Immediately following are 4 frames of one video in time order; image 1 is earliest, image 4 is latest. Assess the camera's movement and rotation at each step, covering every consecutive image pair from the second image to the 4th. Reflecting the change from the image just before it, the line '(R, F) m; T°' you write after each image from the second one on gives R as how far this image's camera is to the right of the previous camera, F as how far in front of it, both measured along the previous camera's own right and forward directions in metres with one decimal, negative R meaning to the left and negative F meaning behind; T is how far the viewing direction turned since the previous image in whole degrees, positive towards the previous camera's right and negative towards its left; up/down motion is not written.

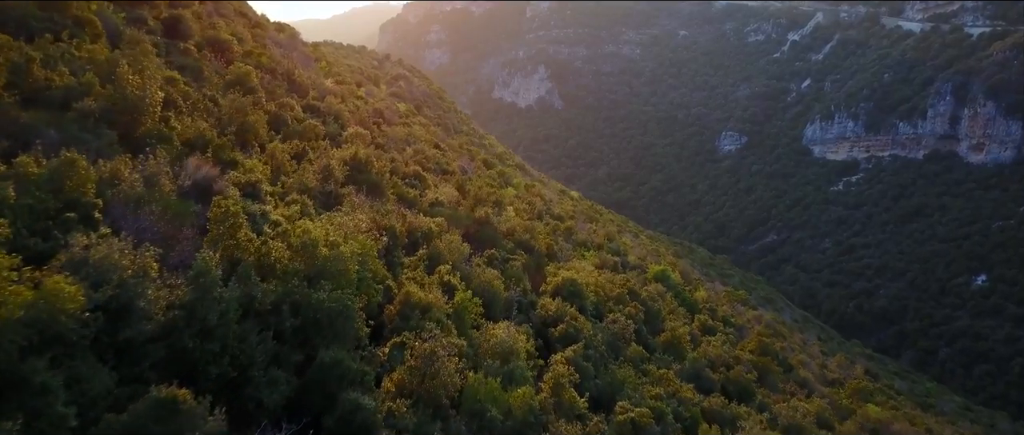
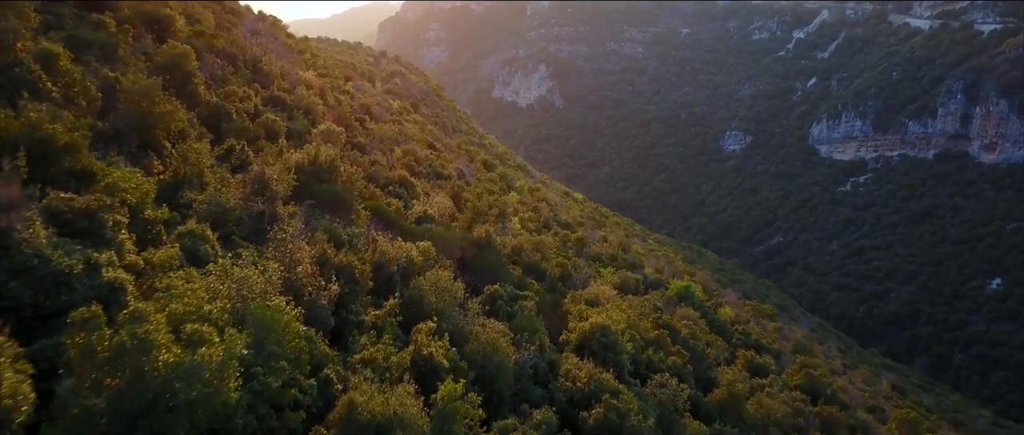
(-0.2, +2.6) m; 0°
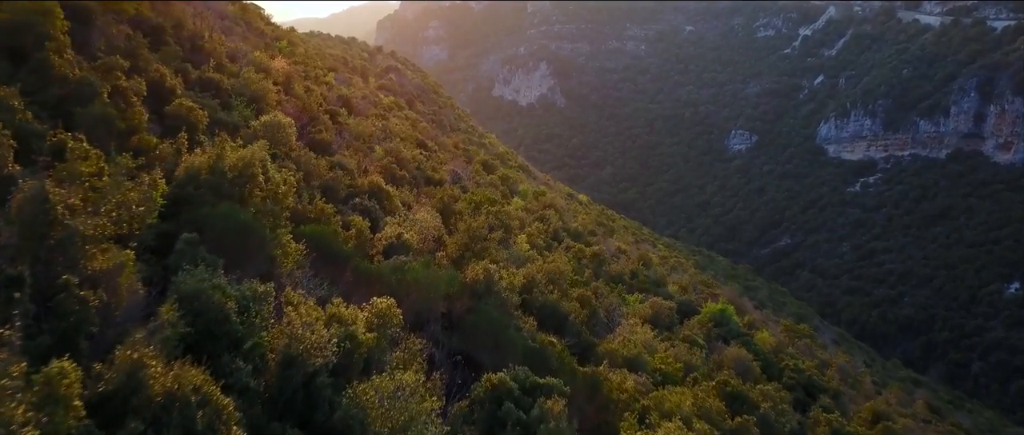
(-0.1, +3.0) m; 0°
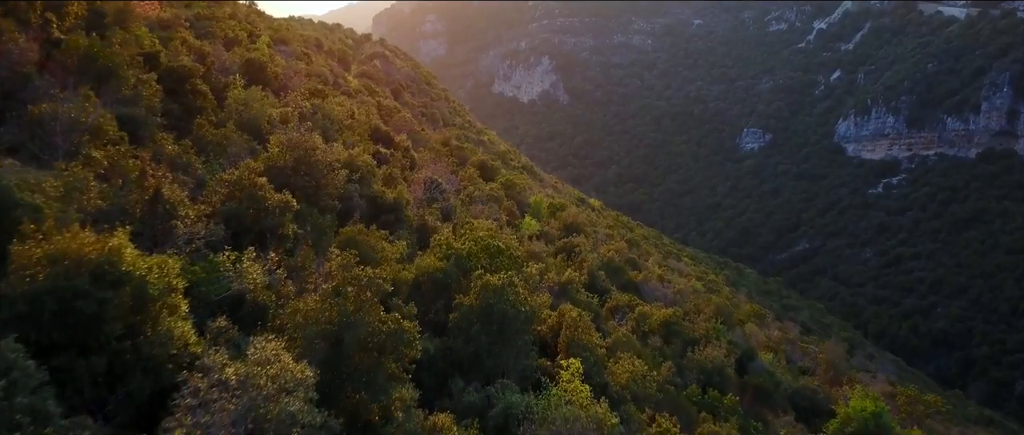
(-0.3, +6.9) m; 0°
